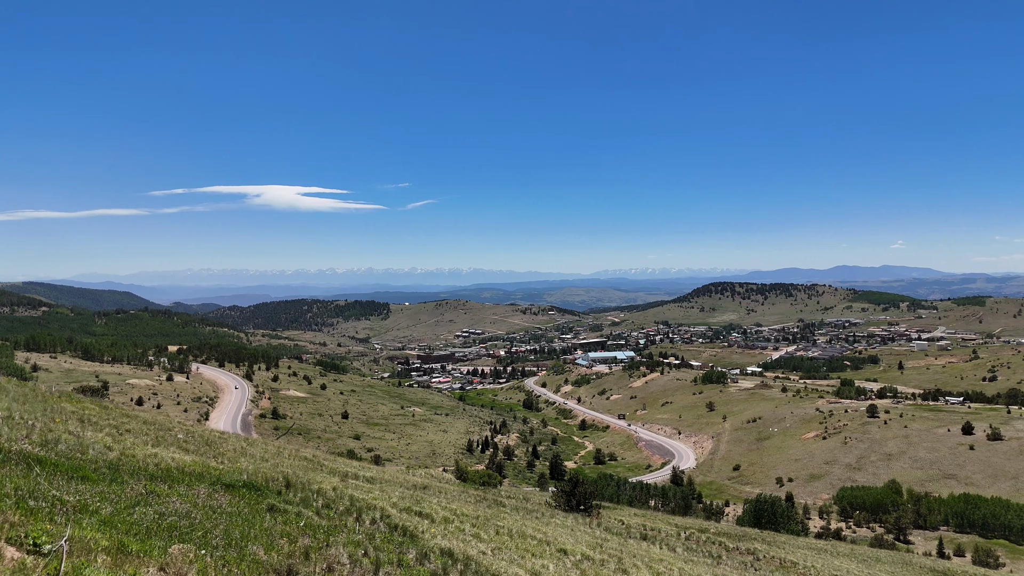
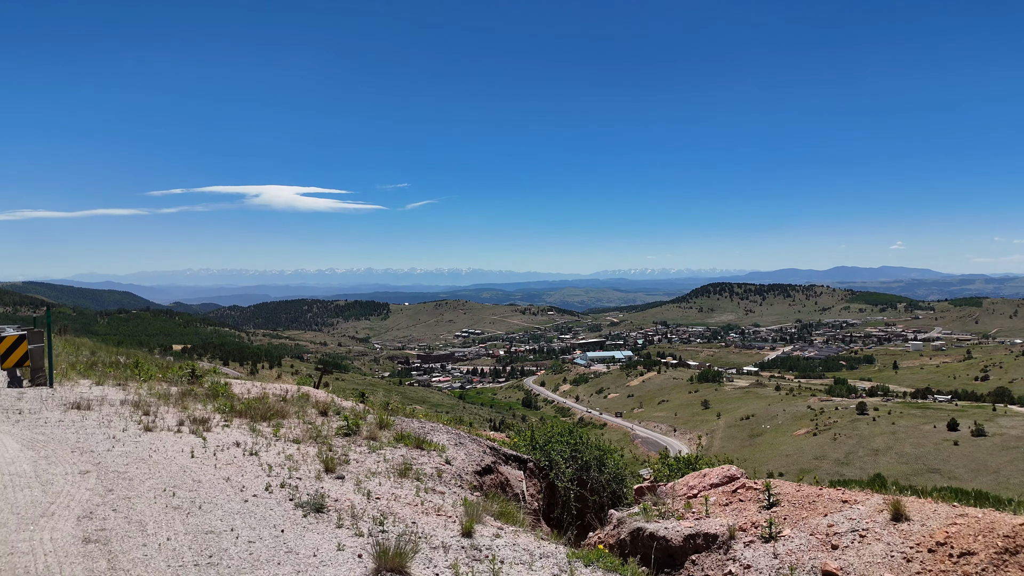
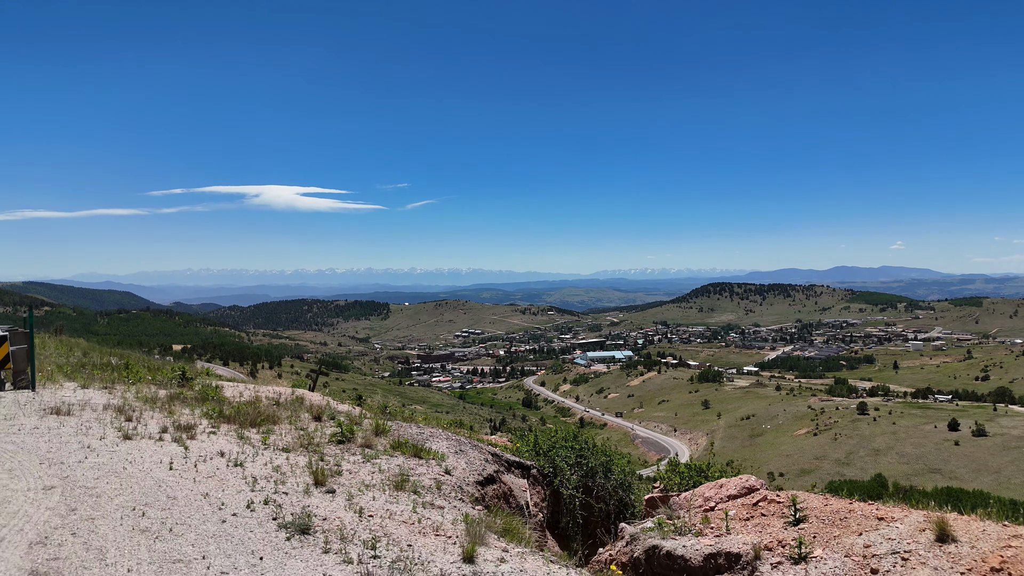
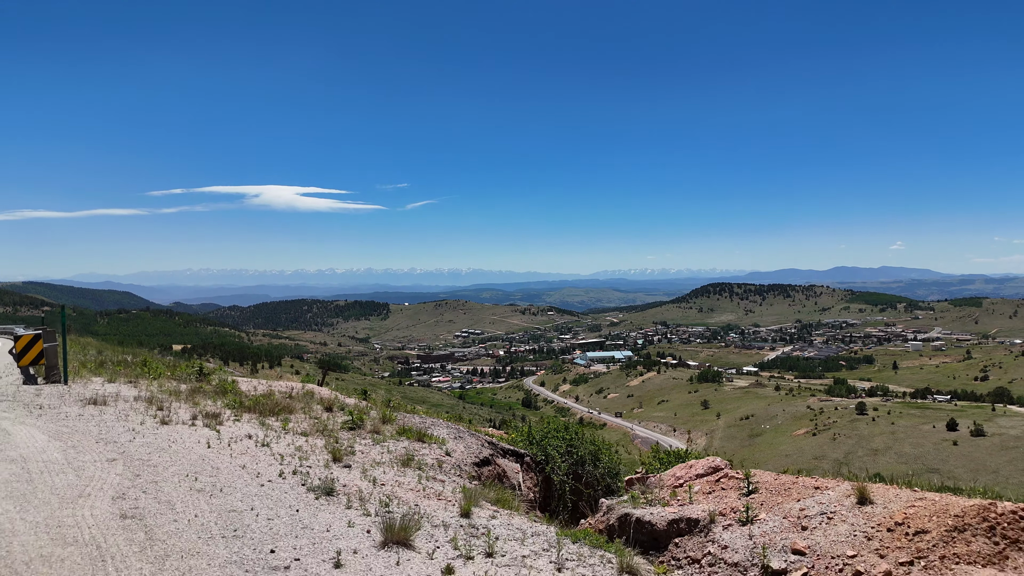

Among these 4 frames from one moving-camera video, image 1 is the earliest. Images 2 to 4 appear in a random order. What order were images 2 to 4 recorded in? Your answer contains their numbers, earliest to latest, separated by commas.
3, 2, 4
